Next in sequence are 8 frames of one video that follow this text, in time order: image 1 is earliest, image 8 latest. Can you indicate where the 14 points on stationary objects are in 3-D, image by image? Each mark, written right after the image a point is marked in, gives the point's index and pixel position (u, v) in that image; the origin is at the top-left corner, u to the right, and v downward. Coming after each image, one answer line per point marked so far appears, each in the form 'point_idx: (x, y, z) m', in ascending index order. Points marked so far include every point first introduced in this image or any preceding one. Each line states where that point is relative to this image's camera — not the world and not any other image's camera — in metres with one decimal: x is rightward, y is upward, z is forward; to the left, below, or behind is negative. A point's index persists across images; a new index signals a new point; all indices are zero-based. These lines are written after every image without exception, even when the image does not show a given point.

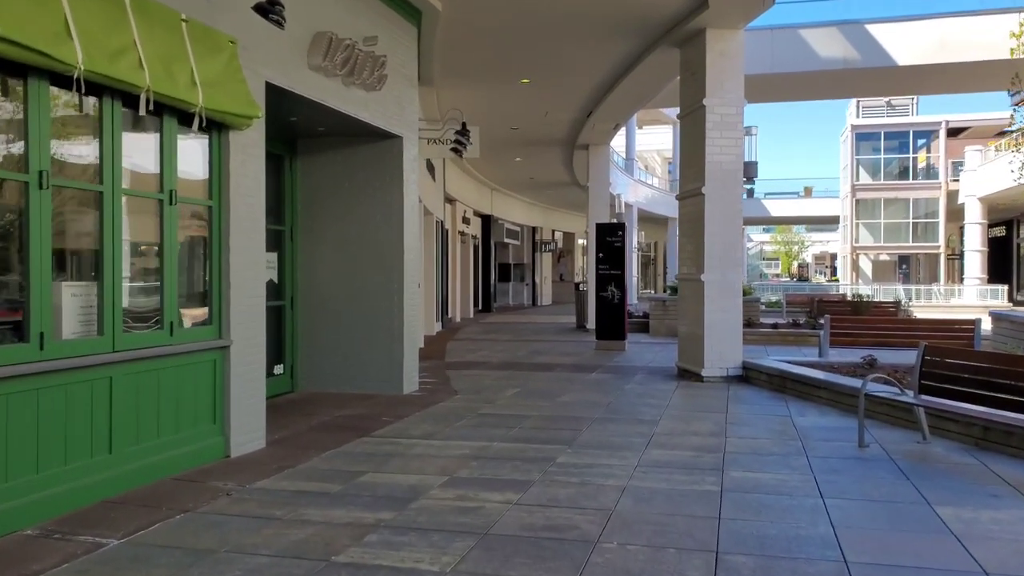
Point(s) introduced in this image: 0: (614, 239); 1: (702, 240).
0: (+1.7, +0.8, +14.3) m
1: (+2.3, +0.6, +10.2) m
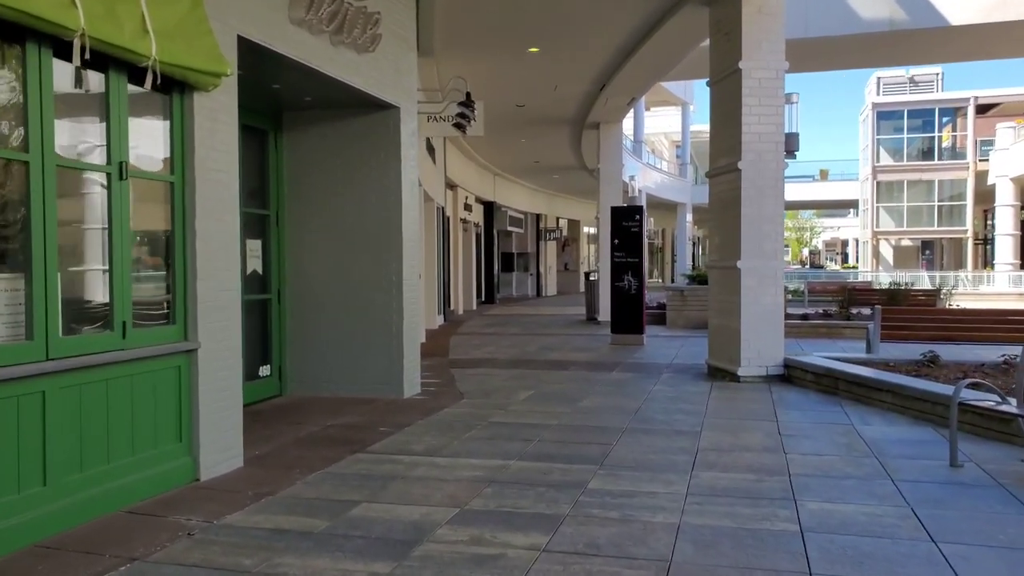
0: (+1.9, +1.0, +13.2) m
1: (+2.5, +0.7, +9.2) m
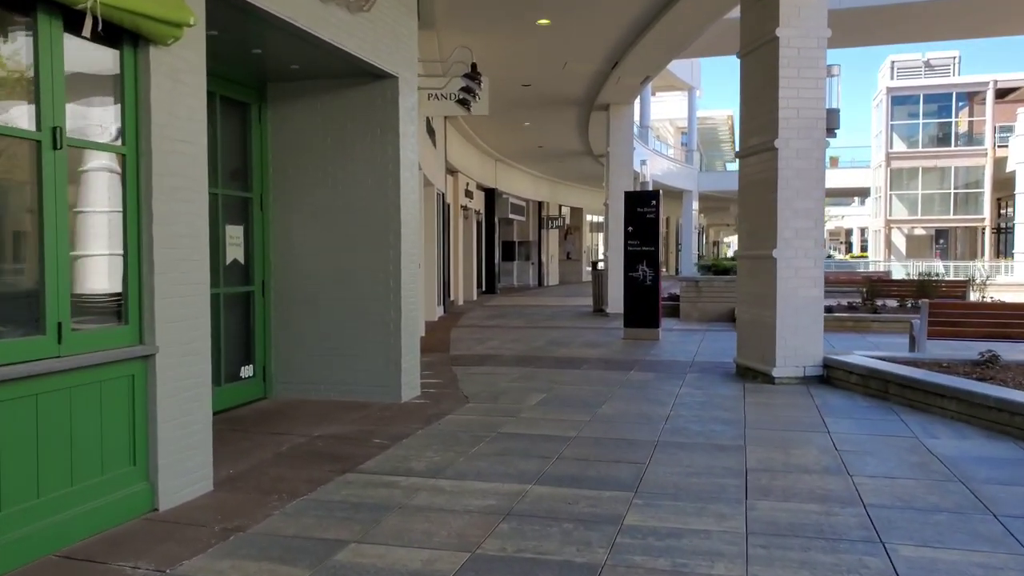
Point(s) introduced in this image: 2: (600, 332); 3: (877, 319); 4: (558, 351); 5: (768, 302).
0: (+2.0, +1.1, +12.4) m
1: (+2.6, +0.8, +8.3) m
2: (+1.4, -0.7, +13.4) m
3: (+5.8, -0.5, +13.4) m
4: (+0.6, -0.8, +11.0) m
5: (+2.5, -0.1, +8.4) m
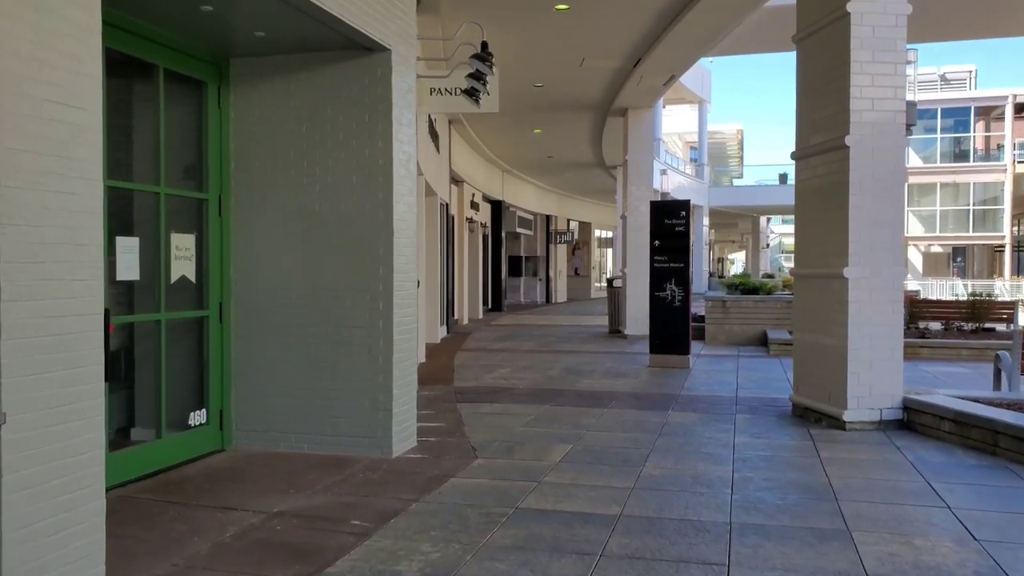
0: (+2.1, +0.9, +11.0) m
1: (+2.7, +0.6, +6.9) m
2: (+1.5, -1.0, +11.9) m
3: (+5.9, -0.8, +12.0) m
4: (+0.7, -1.1, +9.6) m
5: (+2.7, -0.4, +7.0) m
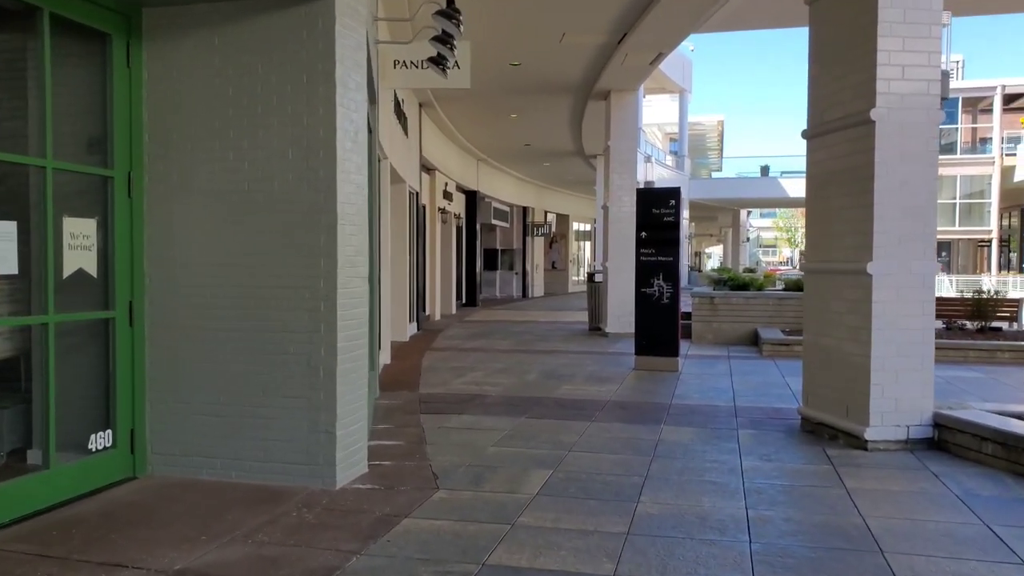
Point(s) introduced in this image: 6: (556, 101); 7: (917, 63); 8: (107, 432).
0: (+1.8, +0.9, +10.0) m
1: (+2.5, +0.6, +6.0) m
2: (+1.2, -0.9, +11.0) m
3: (+5.6, -0.8, +11.2) m
4: (+0.5, -1.0, +8.6) m
5: (+2.5, -0.3, +6.1) m
6: (+0.8, +3.4, +15.3) m
7: (+2.8, +1.6, +5.8) m
8: (-2.4, -0.8, +5.0) m
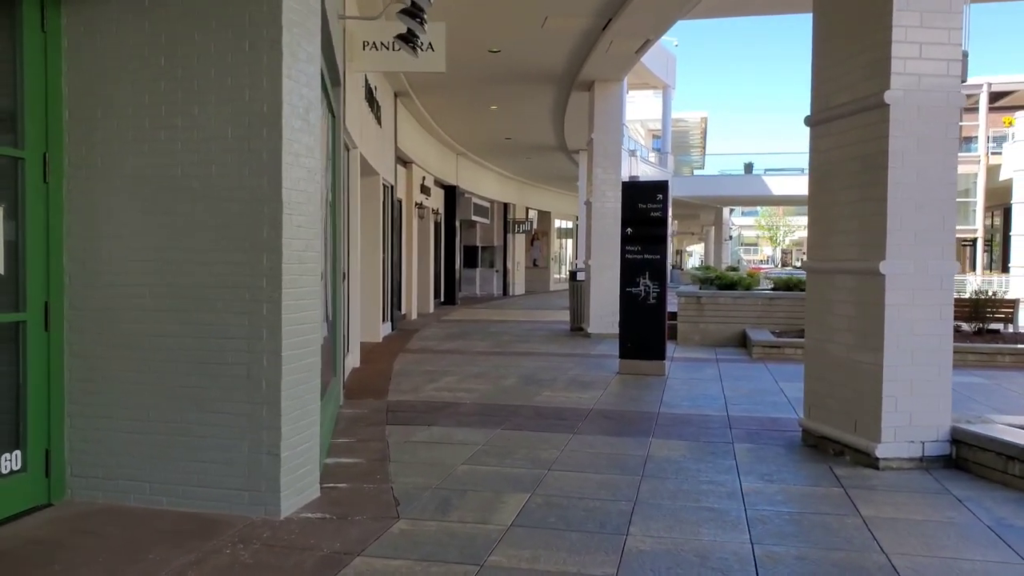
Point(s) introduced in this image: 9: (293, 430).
0: (+1.5, +0.9, +9.4) m
1: (+2.3, +0.6, +5.4) m
2: (+0.9, -0.9, +10.4) m
3: (+5.3, -0.8, +10.7) m
4: (+0.2, -1.0, +8.0) m
5: (+2.3, -0.4, +5.5) m
6: (+0.5, +3.4, +14.7) m
7: (+2.6, +1.6, +5.3) m
8: (-2.5, -0.8, +4.3) m
9: (-1.1, -0.7, +4.4) m
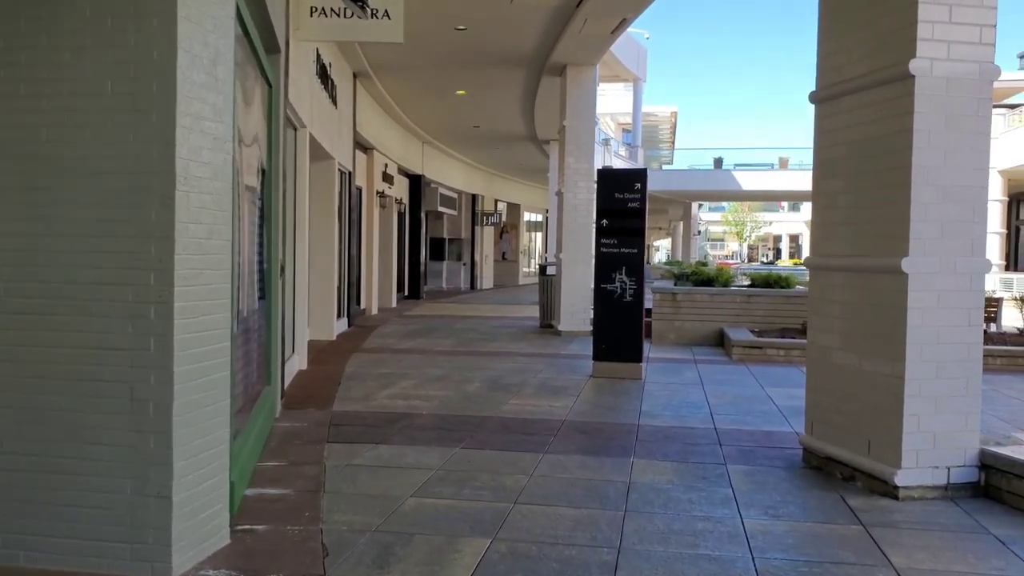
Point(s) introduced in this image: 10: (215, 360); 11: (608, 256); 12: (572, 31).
0: (+1.2, +0.9, +8.6) m
1: (+2.1, +0.6, +4.6) m
2: (+0.5, -0.9, +9.6) m
3: (+4.9, -0.7, +10.0) m
4: (-0.1, -1.0, +7.1) m
5: (+2.1, -0.4, +4.7) m
6: (-0.1, +3.5, +13.8) m
7: (+2.4, +1.5, +4.5) m
8: (-2.7, -0.8, +3.3) m
9: (-1.3, -0.7, +3.5) m
10: (-1.3, -0.3, +3.7) m
11: (+1.0, +0.3, +8.8) m
12: (+0.8, +3.4, +11.2) m
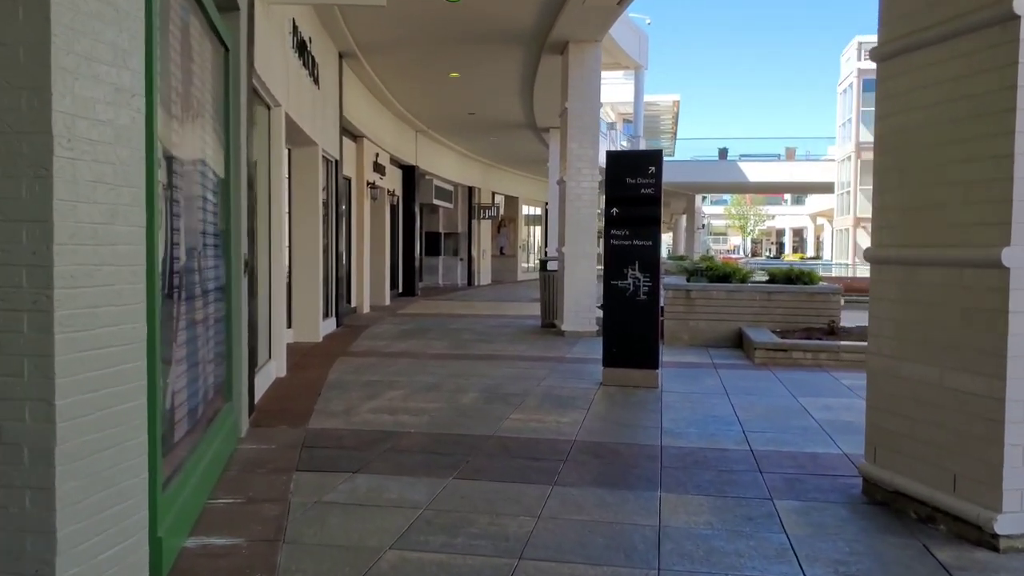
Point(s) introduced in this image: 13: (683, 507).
0: (+1.2, +1.0, +7.7) m
1: (+2.1, +0.6, +3.7) m
2: (+0.5, -0.9, +8.7) m
3: (+4.9, -0.7, +9.1) m
4: (-0.1, -1.0, +6.2) m
5: (+2.1, -0.3, +3.8) m
6: (-0.1, +3.6, +12.9) m
7: (+2.4, +1.6, +3.6) m
8: (-2.7, -0.8, +2.4) m
9: (-1.3, -0.7, +2.6) m
10: (-1.3, -0.3, +2.7) m
11: (+1.0, +0.4, +7.8) m
12: (+0.8, +3.5, +10.2) m
13: (+0.9, -1.1, +4.3) m
